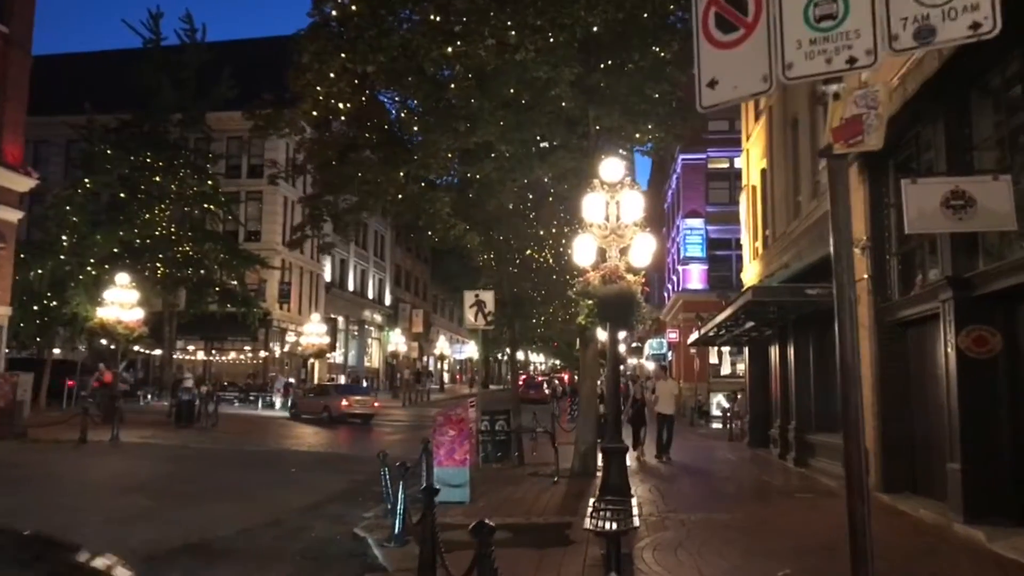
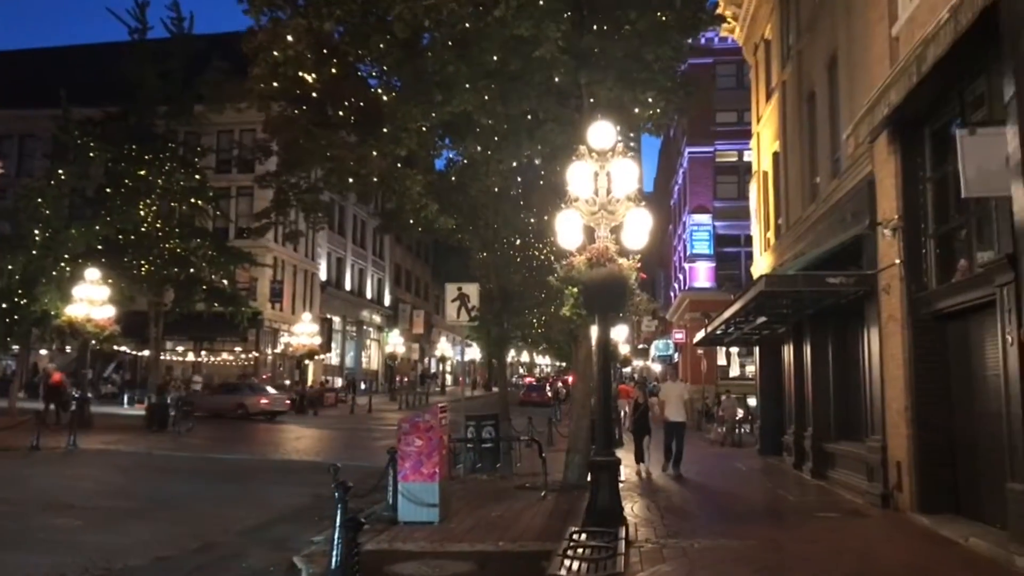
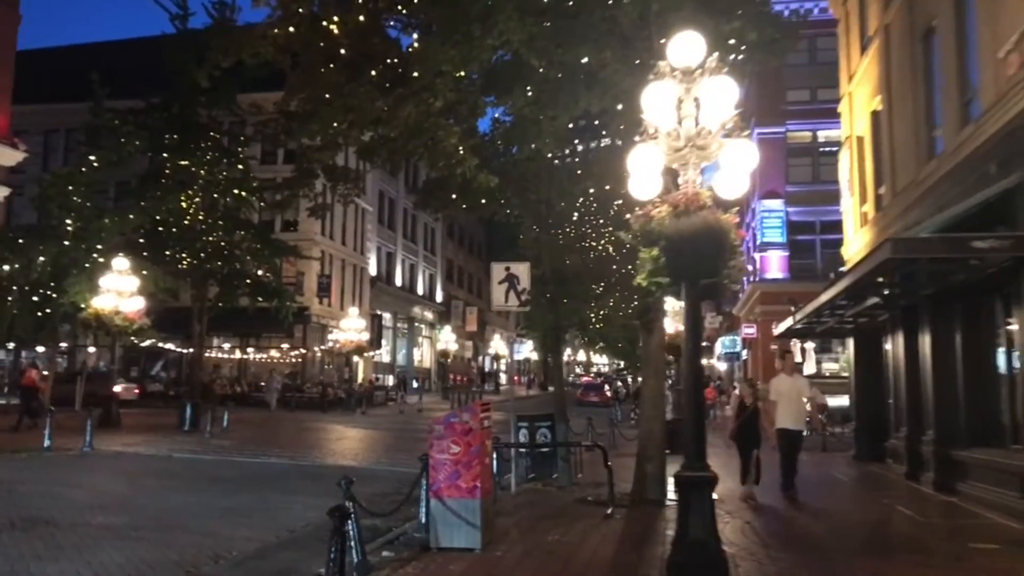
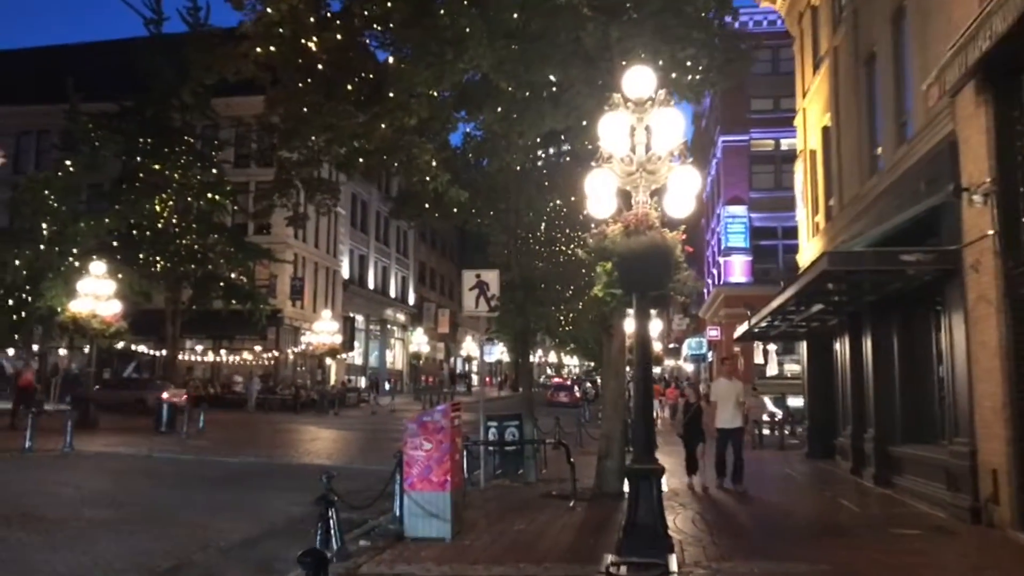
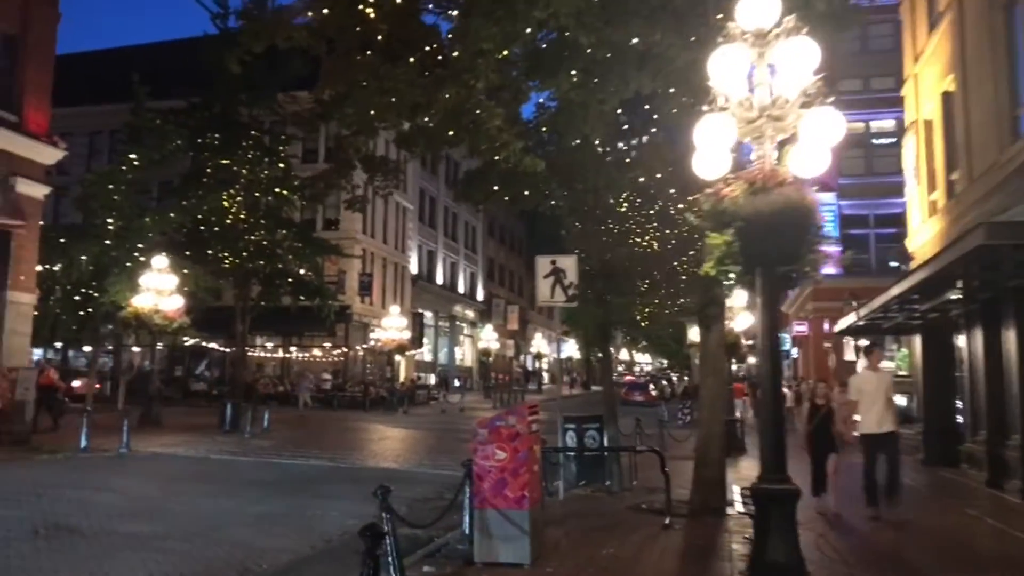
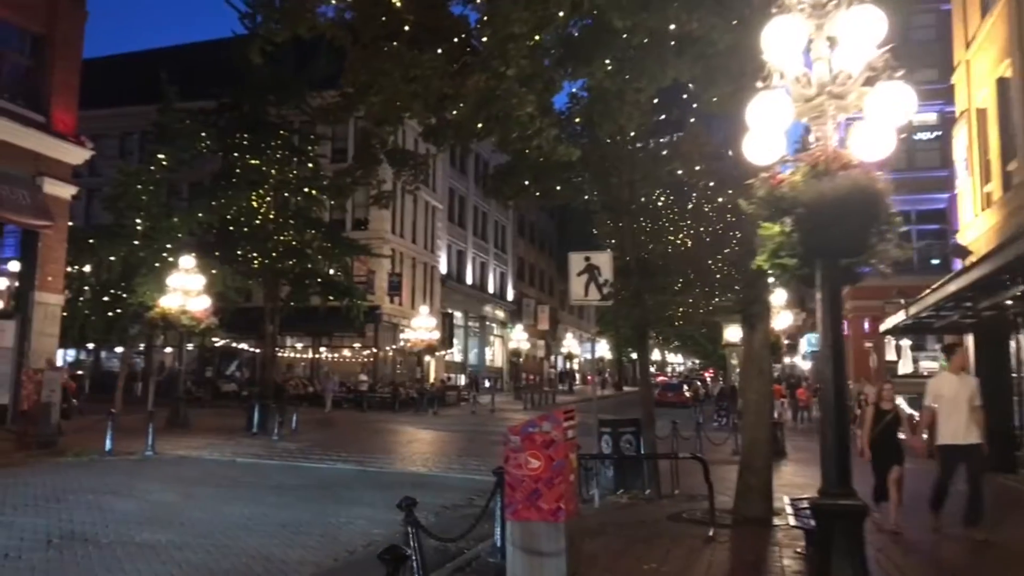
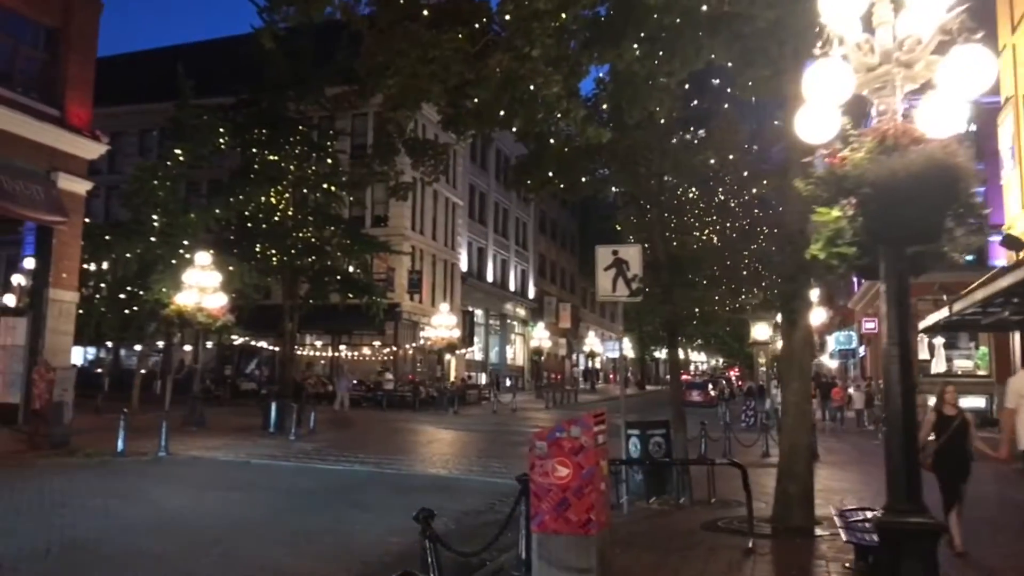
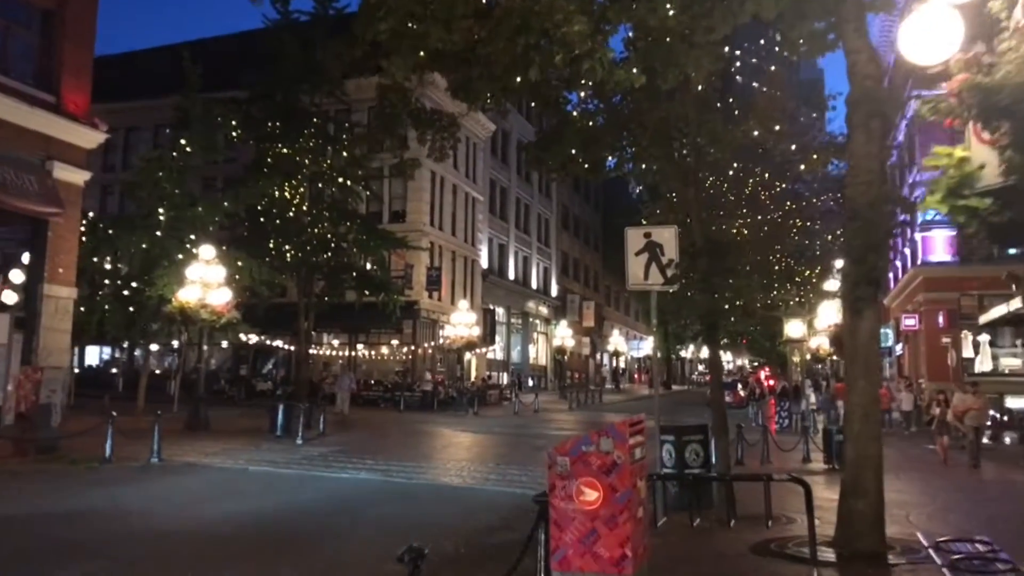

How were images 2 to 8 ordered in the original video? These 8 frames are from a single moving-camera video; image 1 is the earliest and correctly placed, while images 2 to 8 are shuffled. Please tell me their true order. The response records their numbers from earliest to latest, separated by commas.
2, 4, 3, 5, 6, 7, 8
